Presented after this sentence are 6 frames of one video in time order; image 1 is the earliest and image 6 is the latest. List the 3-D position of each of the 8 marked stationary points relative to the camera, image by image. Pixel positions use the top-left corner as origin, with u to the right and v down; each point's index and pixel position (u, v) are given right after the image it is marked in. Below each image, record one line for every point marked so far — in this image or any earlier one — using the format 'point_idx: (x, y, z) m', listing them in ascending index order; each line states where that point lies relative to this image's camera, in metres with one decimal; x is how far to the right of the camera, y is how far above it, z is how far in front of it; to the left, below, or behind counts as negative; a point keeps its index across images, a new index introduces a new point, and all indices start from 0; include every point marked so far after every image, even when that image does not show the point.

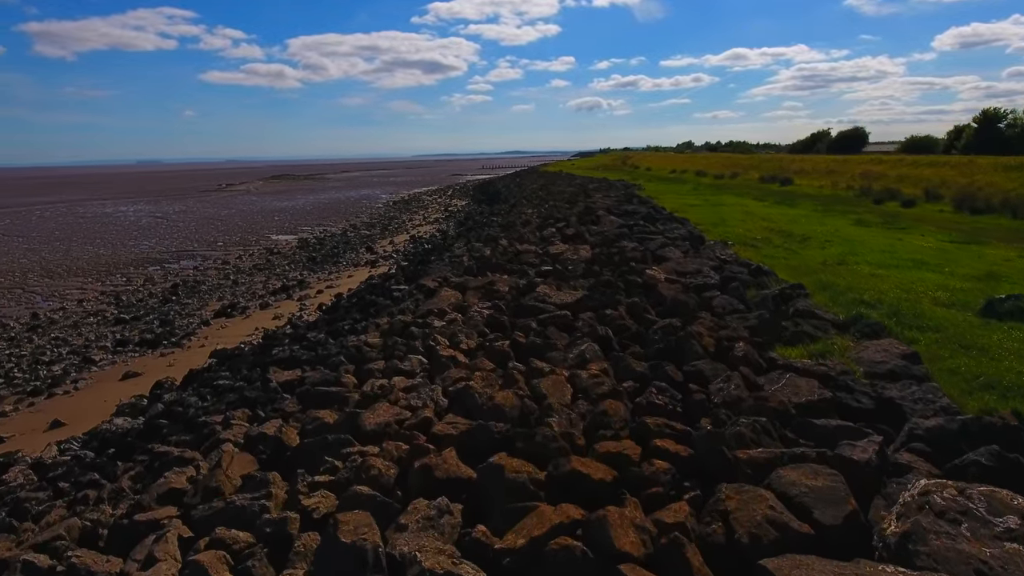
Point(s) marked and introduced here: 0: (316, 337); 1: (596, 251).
0: (-3.3, -0.8, +10.9) m
1: (+1.5, +0.7, +11.2) m
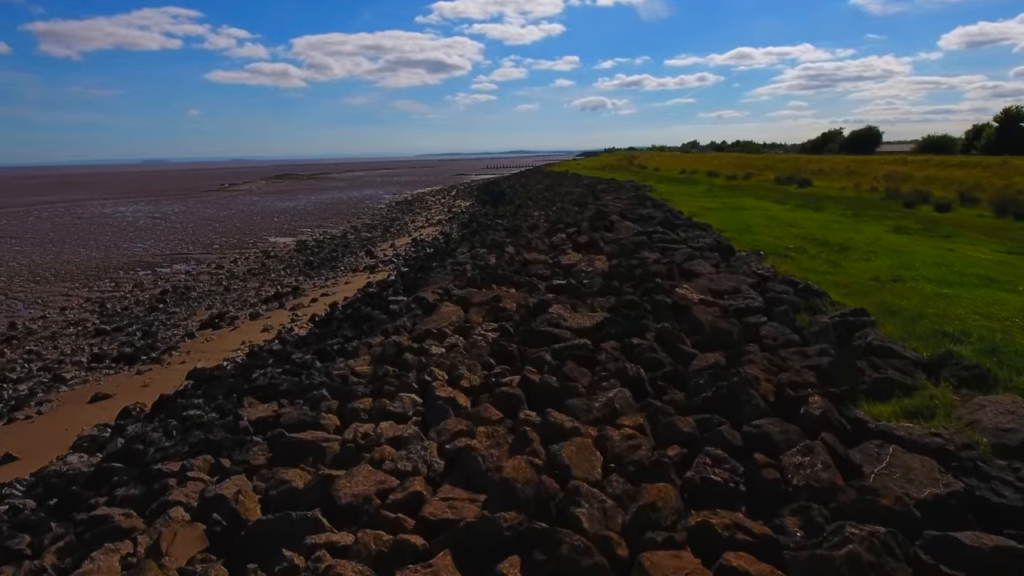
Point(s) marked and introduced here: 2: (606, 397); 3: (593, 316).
0: (-3.2, -1.1, +9.8) m
1: (+1.6, +0.4, +10.0) m
2: (+0.7, -0.8, +4.9) m
3: (+0.9, -0.3, +7.3) m
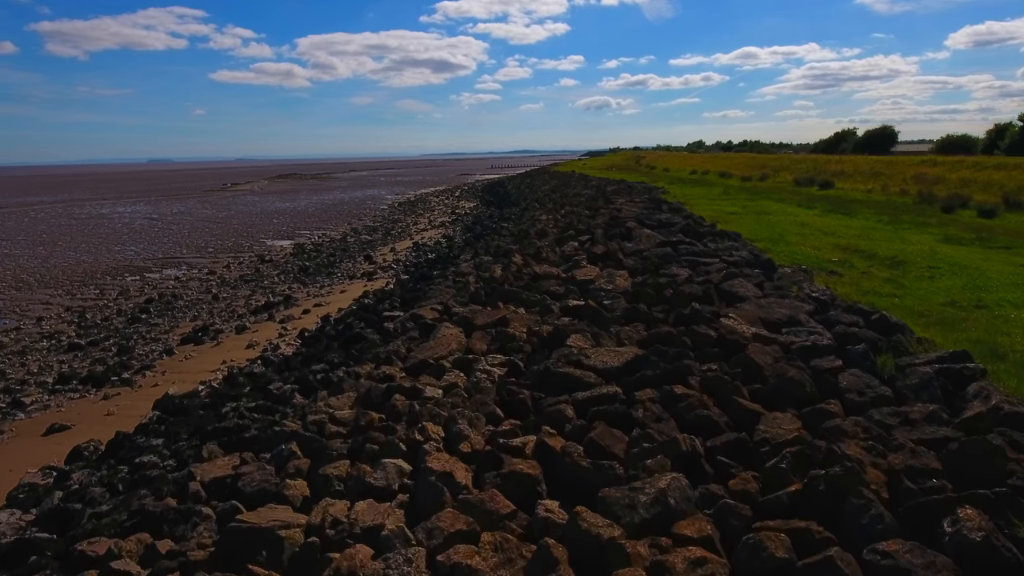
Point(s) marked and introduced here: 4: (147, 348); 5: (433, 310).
0: (-3.1, -1.4, +8.5) m
1: (+1.7, +0.1, +8.8) m
2: (+0.8, -1.1, +3.6) m
3: (+1.0, -0.6, +6.1) m
4: (-8.2, -1.4, +14.4) m
5: (-1.3, -0.4, +10.7) m
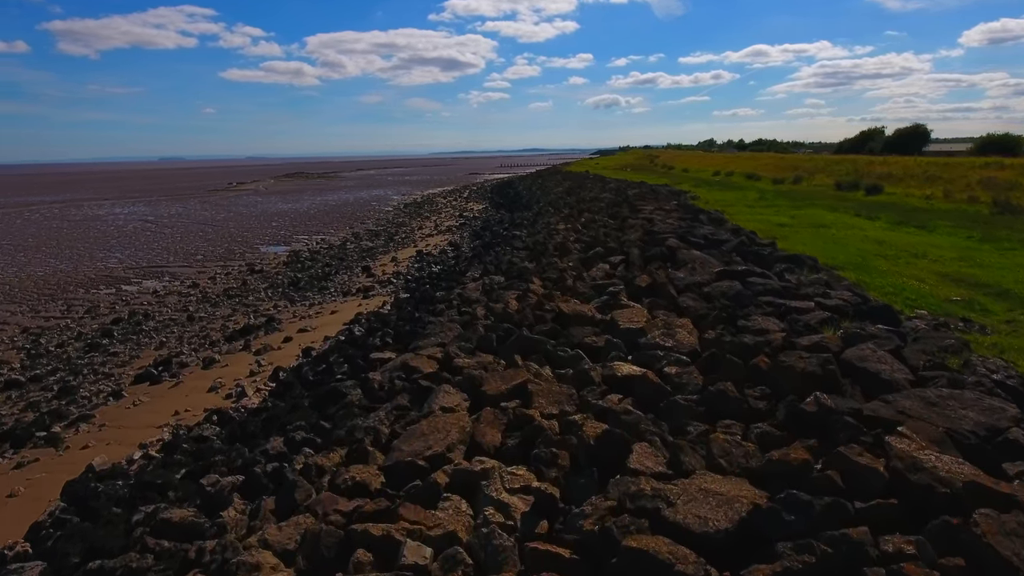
0: (-2.9, -1.9, +6.2) m
1: (+2.0, -0.5, +6.4) m
2: (+1.0, -1.7, +1.2) m
3: (+1.2, -1.2, +3.7) m
4: (-7.9, -1.9, +12.1) m
5: (-1.1, -0.9, +8.4) m
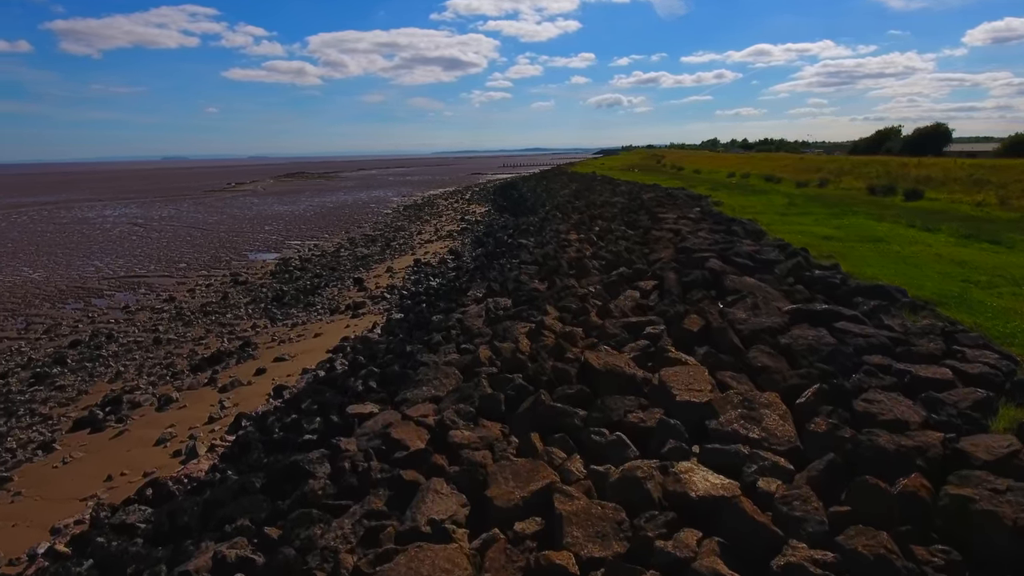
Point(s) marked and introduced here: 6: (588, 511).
0: (-2.7, -2.4, +4.3) m
1: (+2.1, -0.9, +4.4) m
2: (+1.1, -2.2, -0.8) m
3: (+1.3, -1.7, +1.7) m
4: (-7.7, -2.4, +10.2) m
5: (-0.9, -1.4, +6.4) m
6: (+0.5, -1.5, +4.1) m
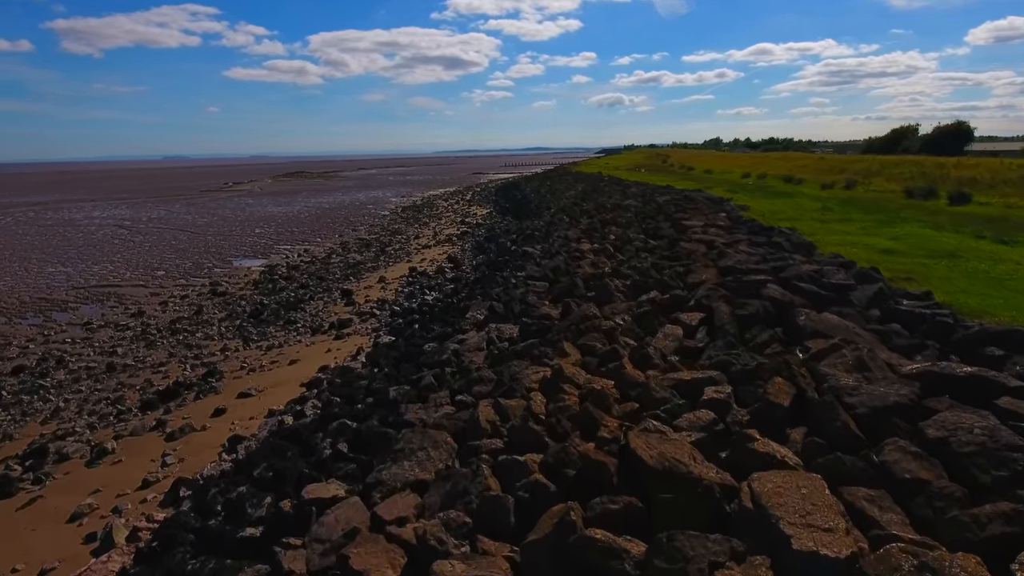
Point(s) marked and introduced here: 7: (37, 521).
0: (-2.6, -2.8, +2.3) m
1: (+2.2, -1.4, +2.4) m
2: (+1.2, -2.6, -2.7) m
3: (+1.4, -2.1, -0.3) m
4: (-7.6, -2.8, +8.2) m
5: (-0.8, -1.8, +4.4) m
6: (+0.6, -1.9, +2.1) m
7: (-5.6, -2.7, +7.6) m
